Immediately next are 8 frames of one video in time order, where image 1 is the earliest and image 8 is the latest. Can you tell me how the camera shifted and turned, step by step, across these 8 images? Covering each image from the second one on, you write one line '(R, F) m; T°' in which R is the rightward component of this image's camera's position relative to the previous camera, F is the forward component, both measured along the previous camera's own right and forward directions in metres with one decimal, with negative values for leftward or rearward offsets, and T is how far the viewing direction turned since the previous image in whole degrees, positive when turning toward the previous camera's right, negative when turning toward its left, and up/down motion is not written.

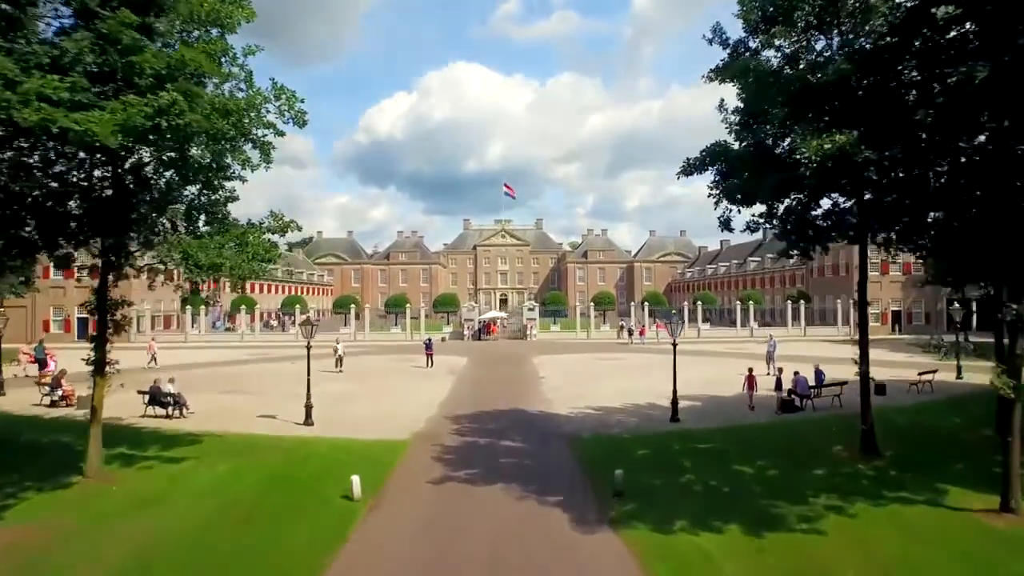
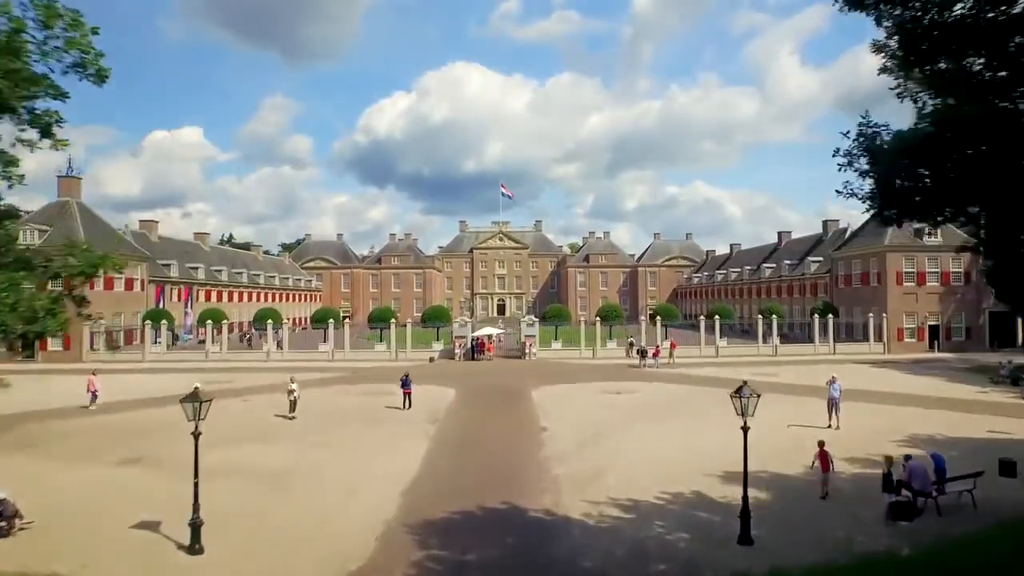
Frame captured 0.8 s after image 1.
(+0.1, +4.2) m; 0°
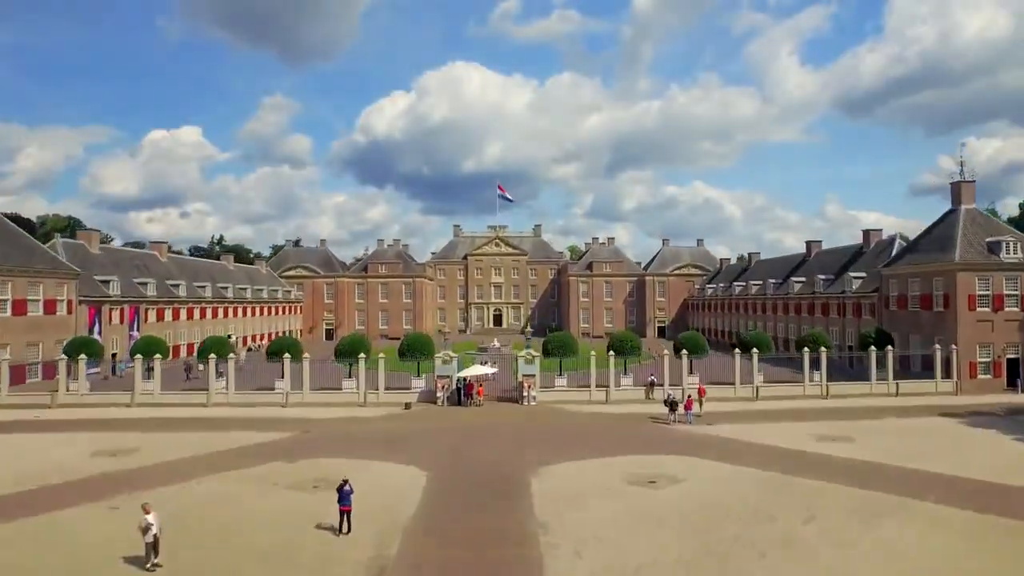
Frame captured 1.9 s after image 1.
(+0.1, +6.6) m; 0°
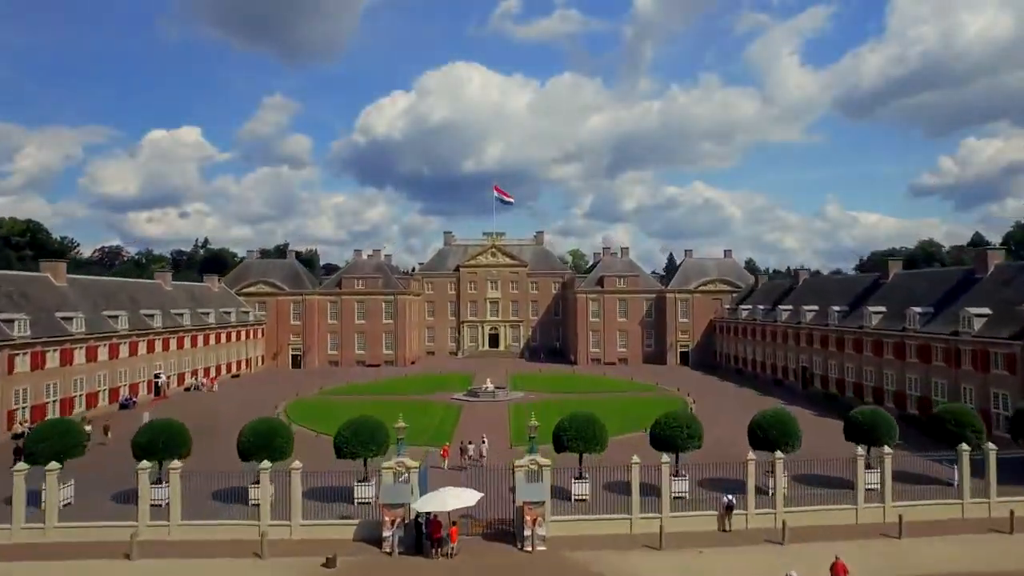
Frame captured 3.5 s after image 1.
(+0.1, +11.6) m; 0°
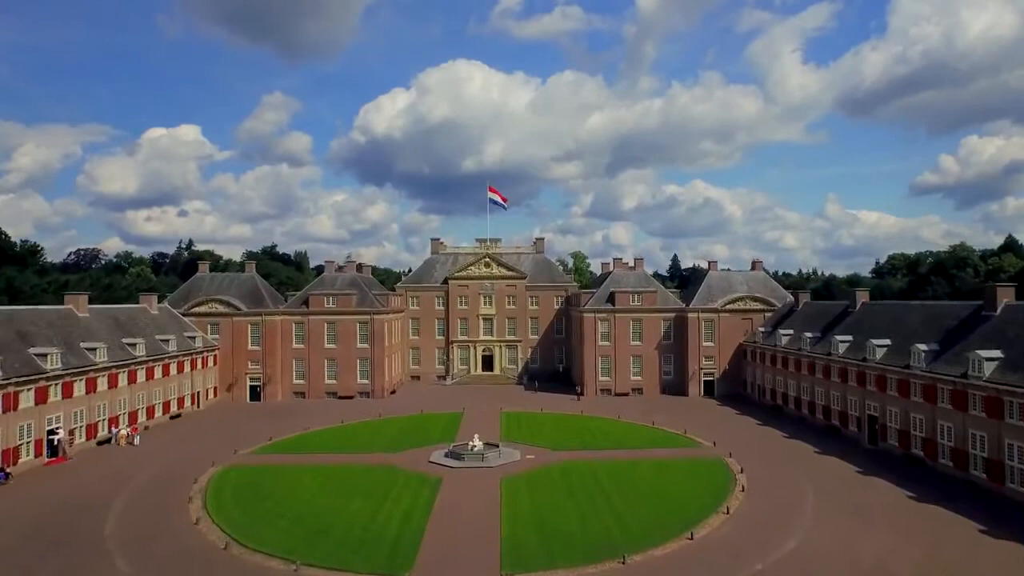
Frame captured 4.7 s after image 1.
(+0.3, +10.1) m; 0°
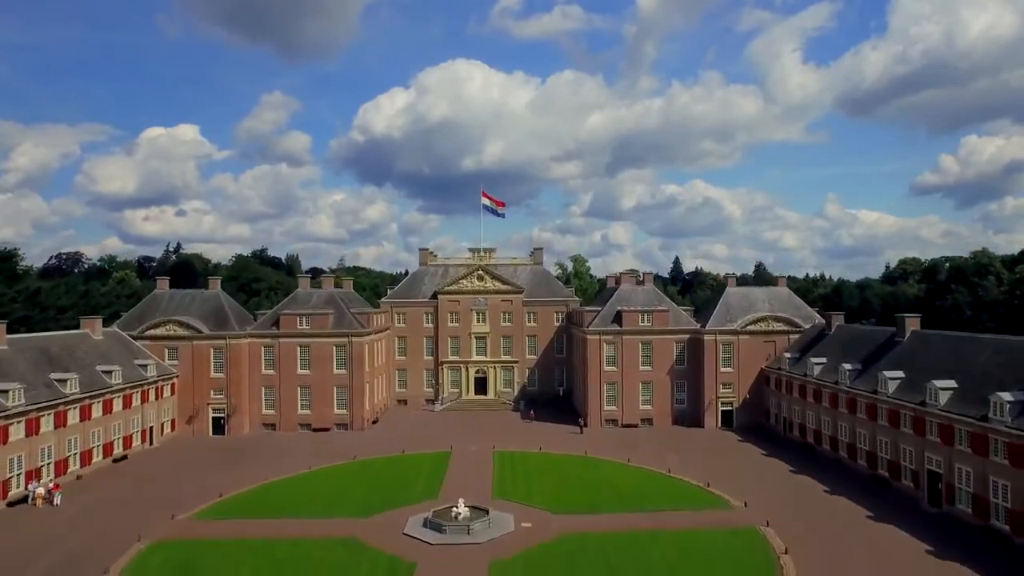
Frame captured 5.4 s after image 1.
(+0.3, +6.5) m; 0°
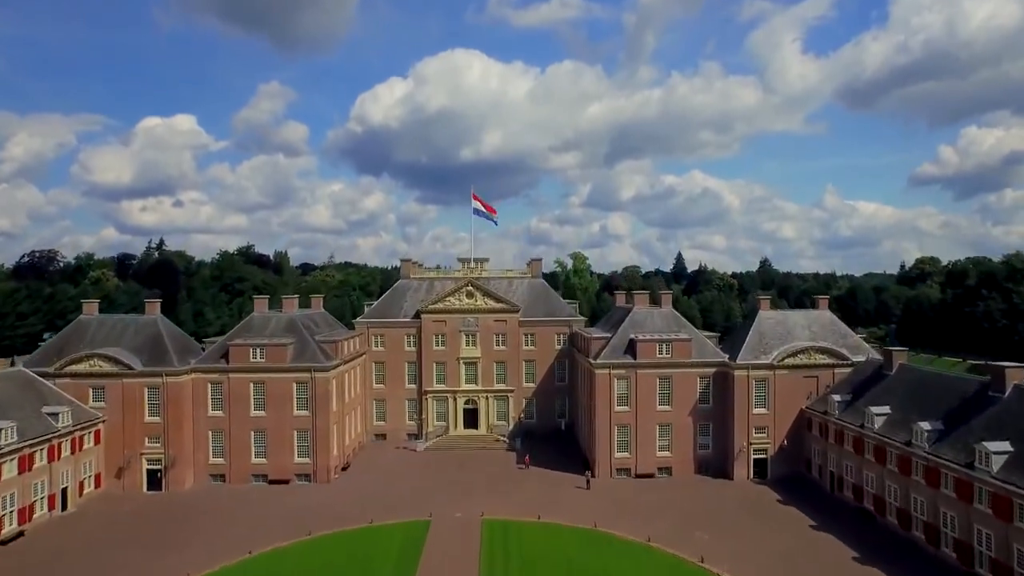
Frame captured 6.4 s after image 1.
(+0.3, +8.7) m; 0°
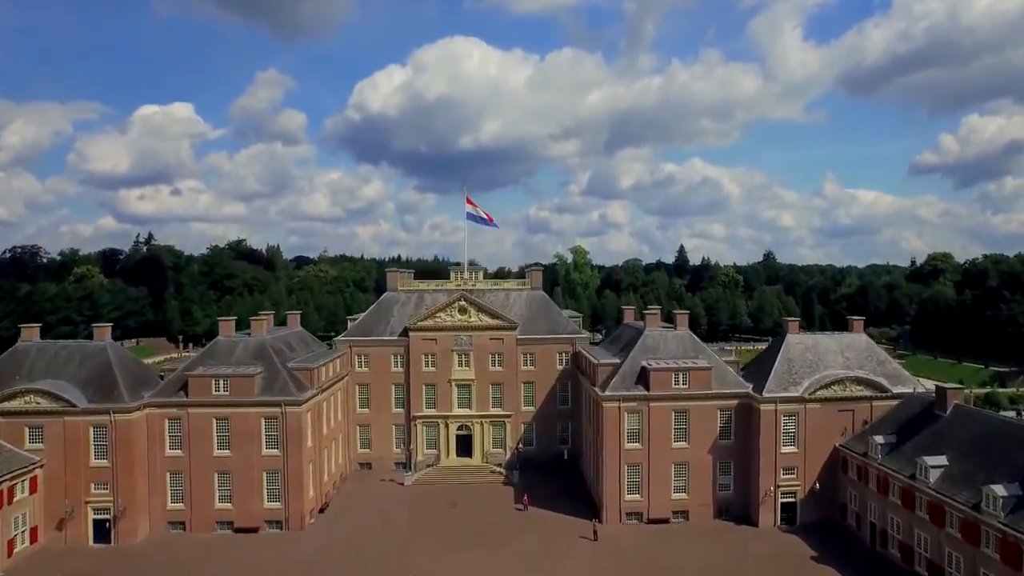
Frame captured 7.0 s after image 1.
(+0.1, +5.4) m; 0°
